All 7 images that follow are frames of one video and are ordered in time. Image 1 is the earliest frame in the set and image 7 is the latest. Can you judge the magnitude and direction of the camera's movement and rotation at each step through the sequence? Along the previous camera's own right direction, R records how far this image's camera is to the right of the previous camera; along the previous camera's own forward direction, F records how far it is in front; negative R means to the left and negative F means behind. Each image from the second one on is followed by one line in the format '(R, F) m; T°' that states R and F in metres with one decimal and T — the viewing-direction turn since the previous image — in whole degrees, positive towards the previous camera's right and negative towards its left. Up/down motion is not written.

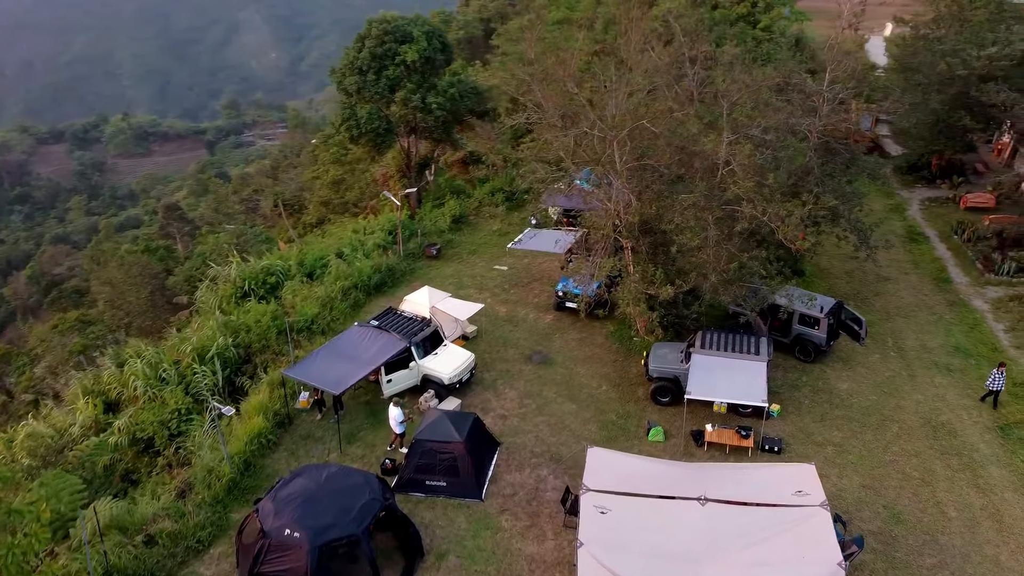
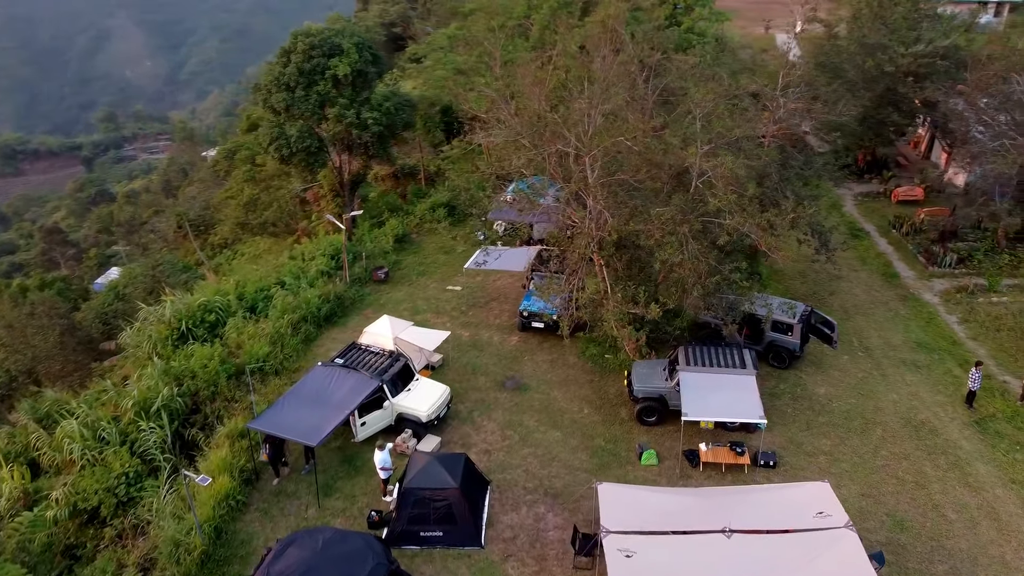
(-1.2, +0.8) m; +7°
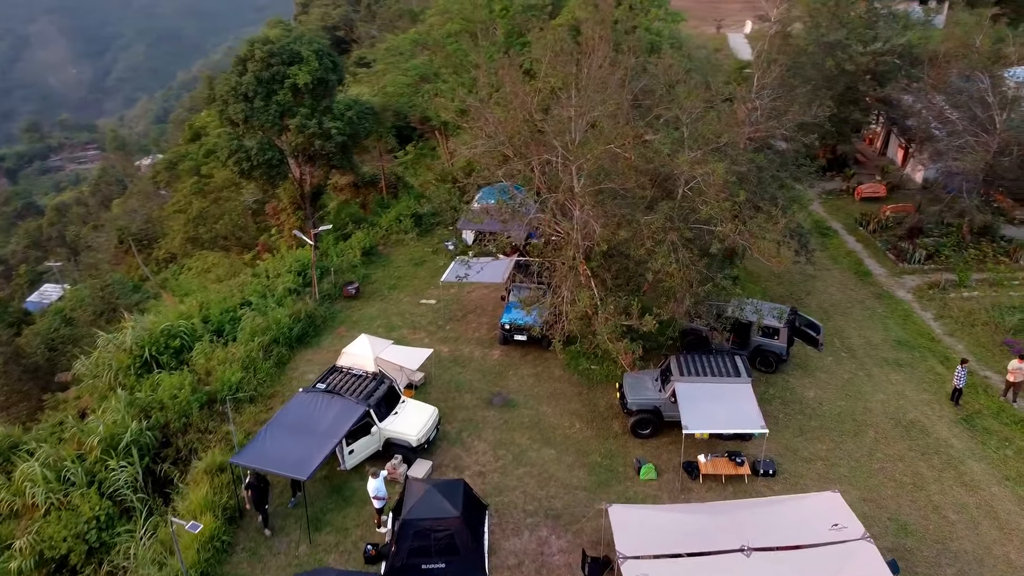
(-0.7, +0.5) m; +4°
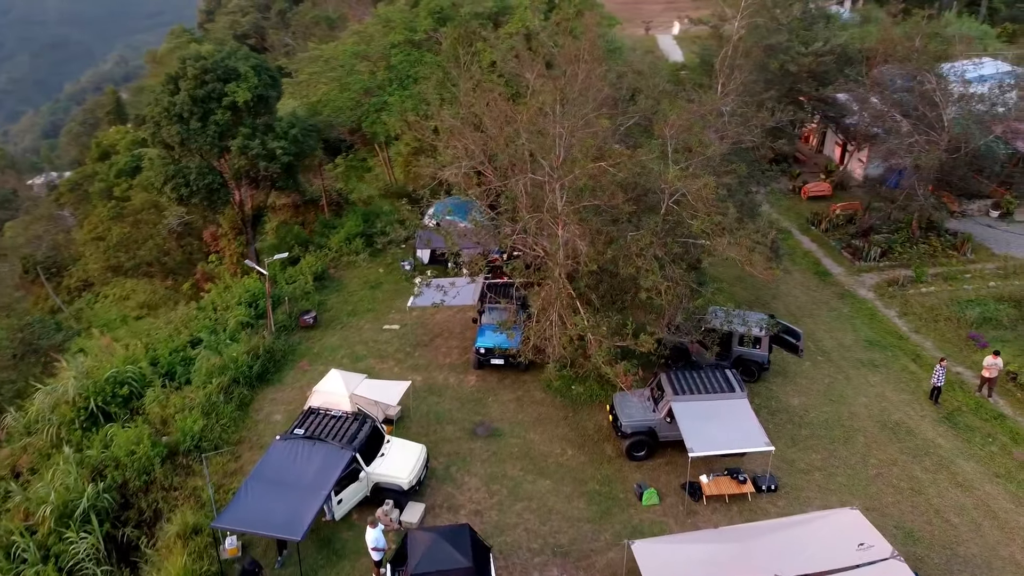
(-1.1, +0.7) m; +6°
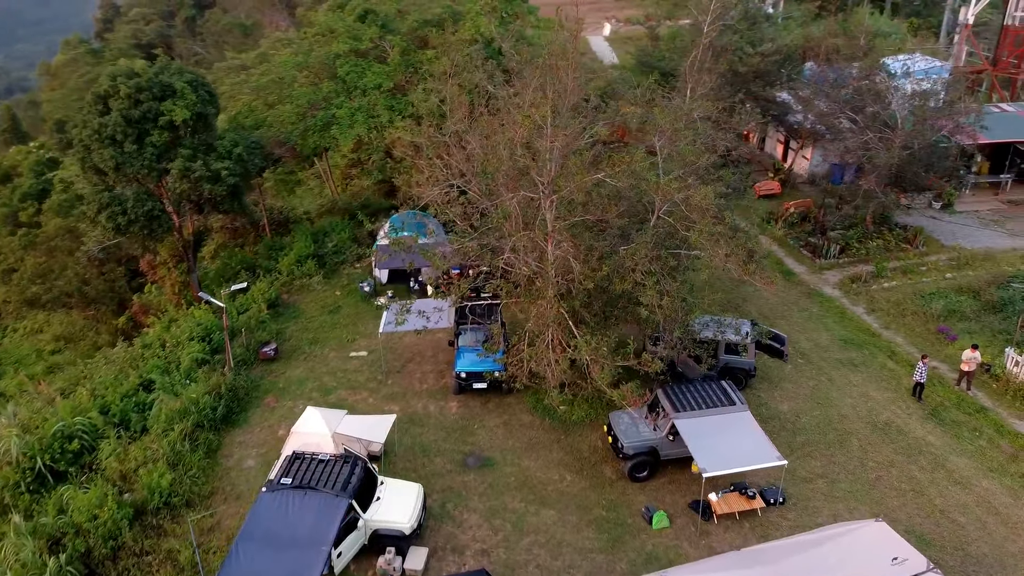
(-1.2, +0.7) m; +6°
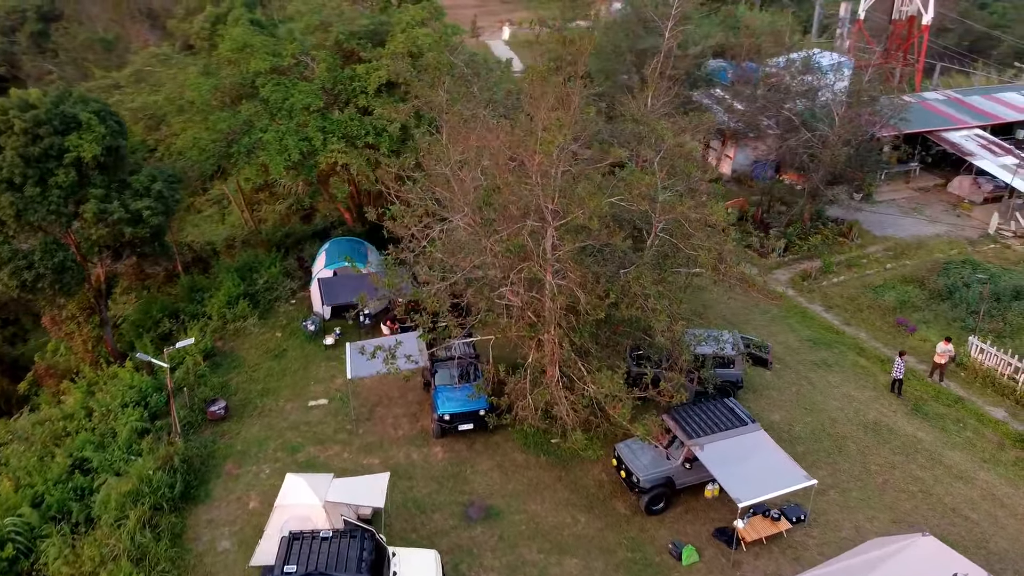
(-1.8, +1.1) m; +9°
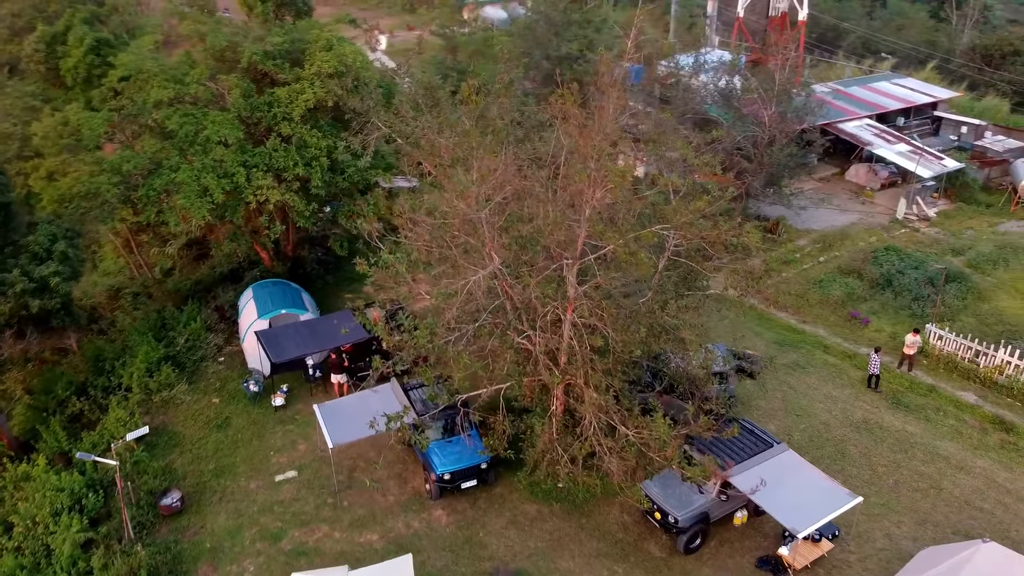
(-2.2, +1.3) m; +11°
